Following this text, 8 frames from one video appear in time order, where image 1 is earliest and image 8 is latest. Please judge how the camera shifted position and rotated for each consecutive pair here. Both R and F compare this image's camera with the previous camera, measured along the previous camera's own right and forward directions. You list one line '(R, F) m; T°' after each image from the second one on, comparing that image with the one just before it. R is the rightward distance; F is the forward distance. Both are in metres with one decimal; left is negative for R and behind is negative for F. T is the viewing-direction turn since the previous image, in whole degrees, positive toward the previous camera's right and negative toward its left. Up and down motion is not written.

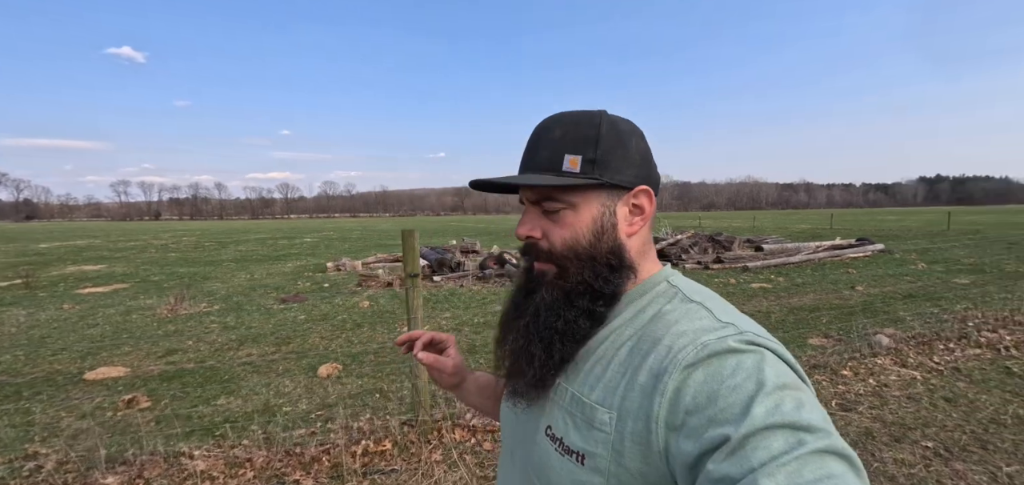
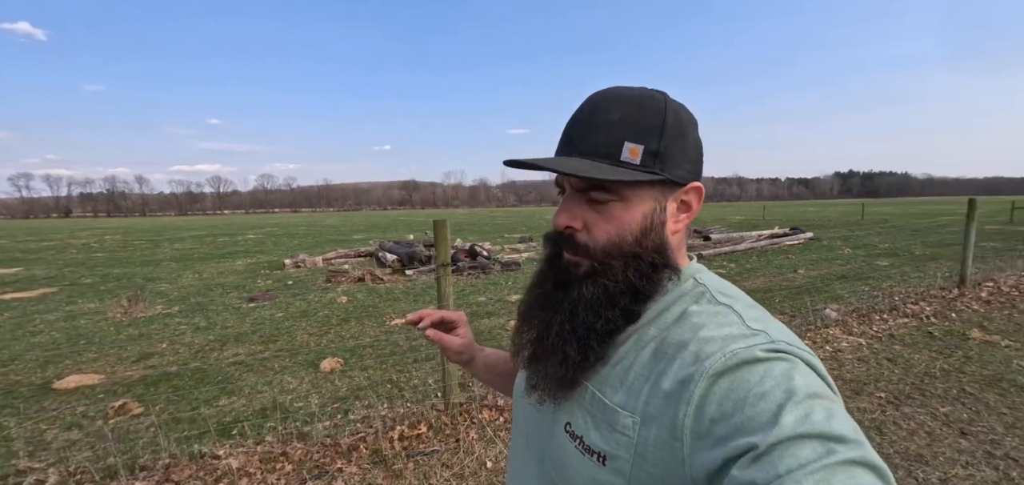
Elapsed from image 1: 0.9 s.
(-0.7, -0.2) m; +7°
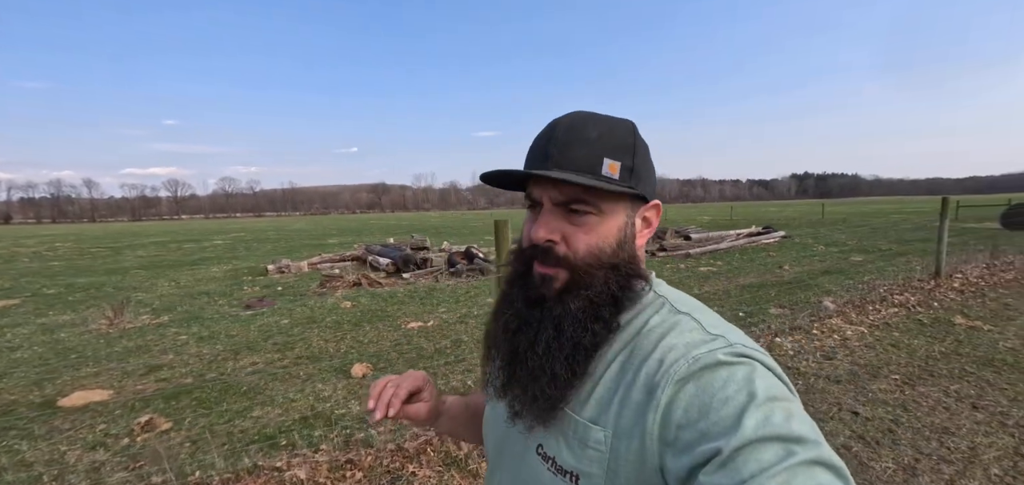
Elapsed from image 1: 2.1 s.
(-0.8, -0.1) m; +4°
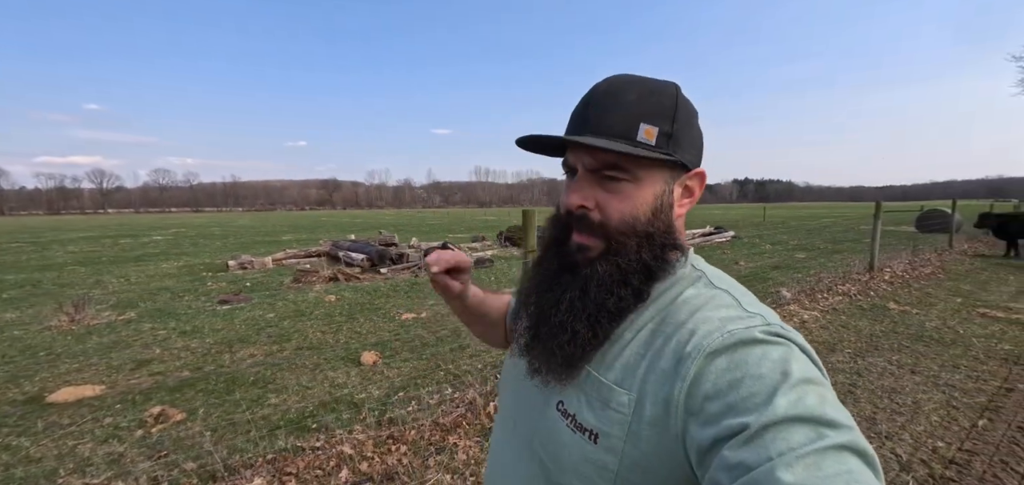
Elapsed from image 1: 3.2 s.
(-0.7, -0.3) m; +6°
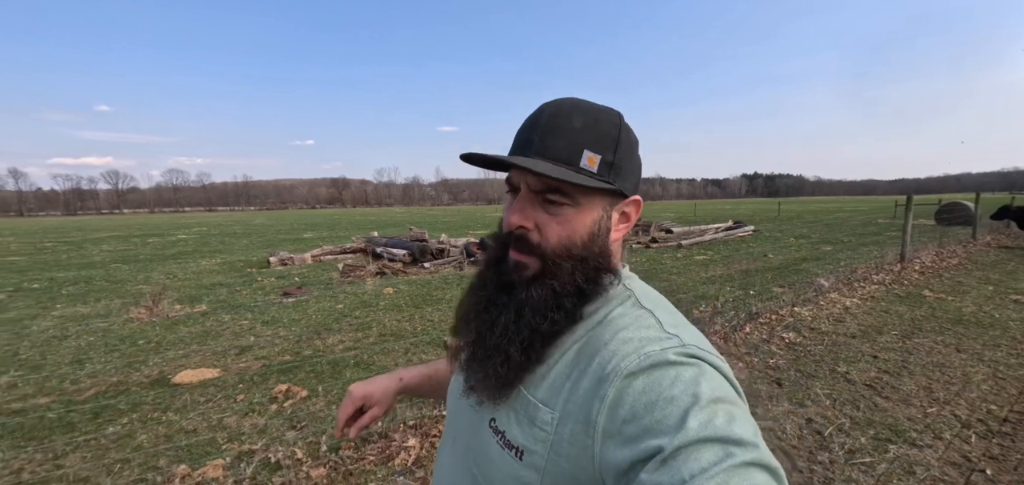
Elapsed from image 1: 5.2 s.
(-1.0, -0.6) m; 0°
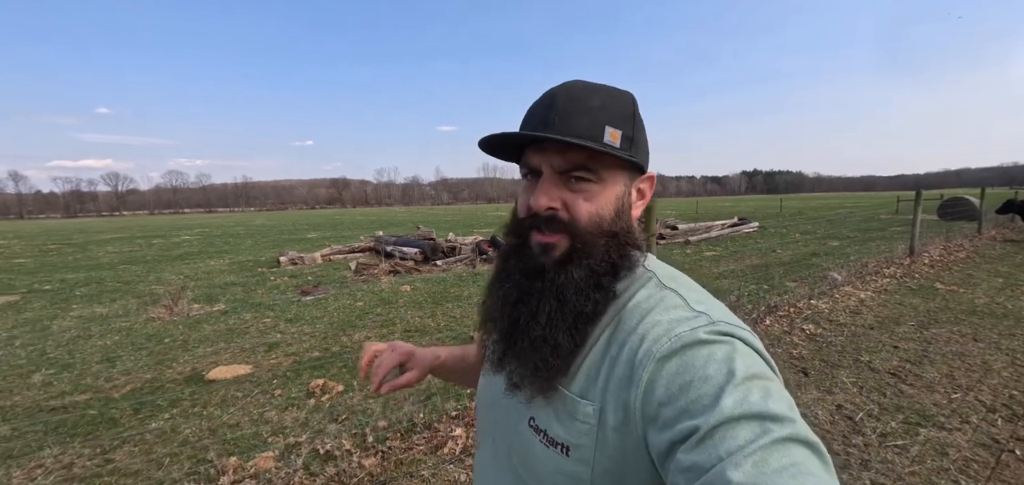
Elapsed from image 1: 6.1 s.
(-0.4, -0.1) m; 0°
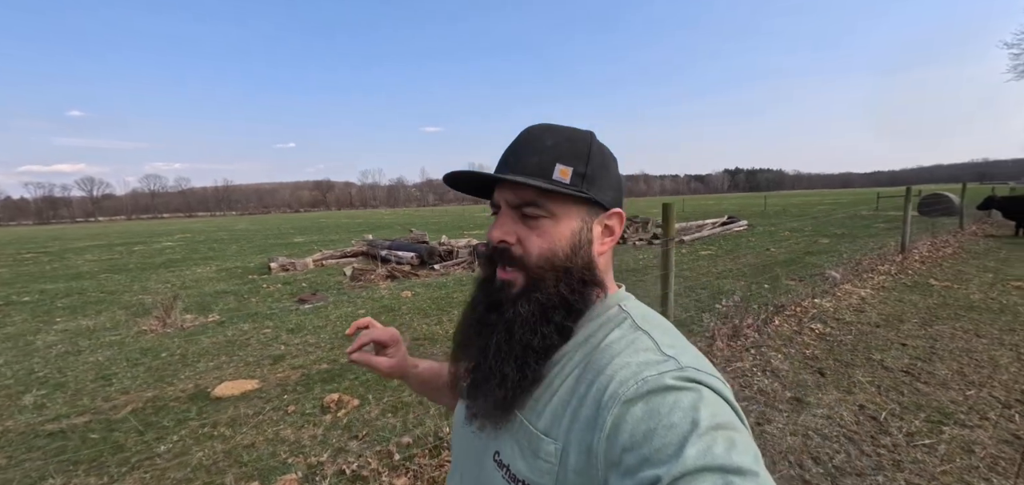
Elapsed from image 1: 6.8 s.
(-0.4, +0.1) m; +2°
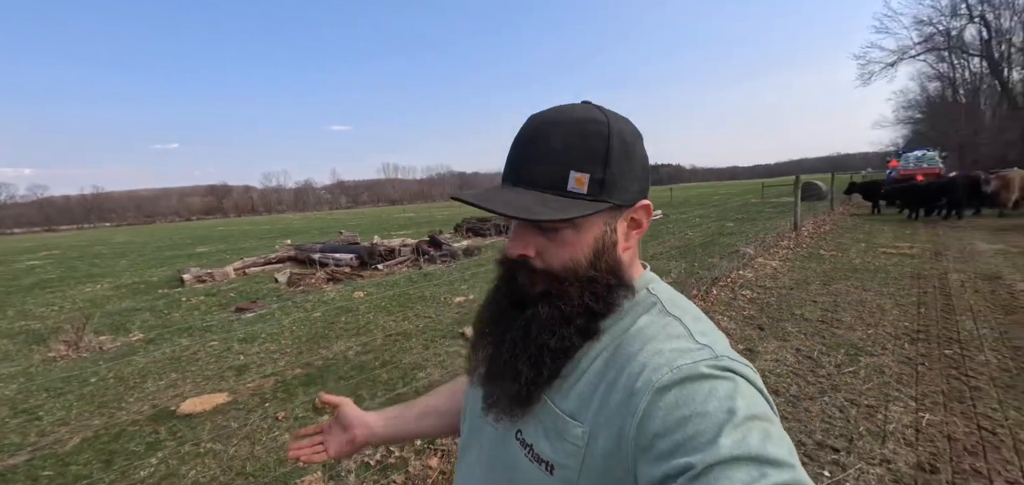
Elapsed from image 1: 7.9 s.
(-0.8, -0.2) m; +11°
